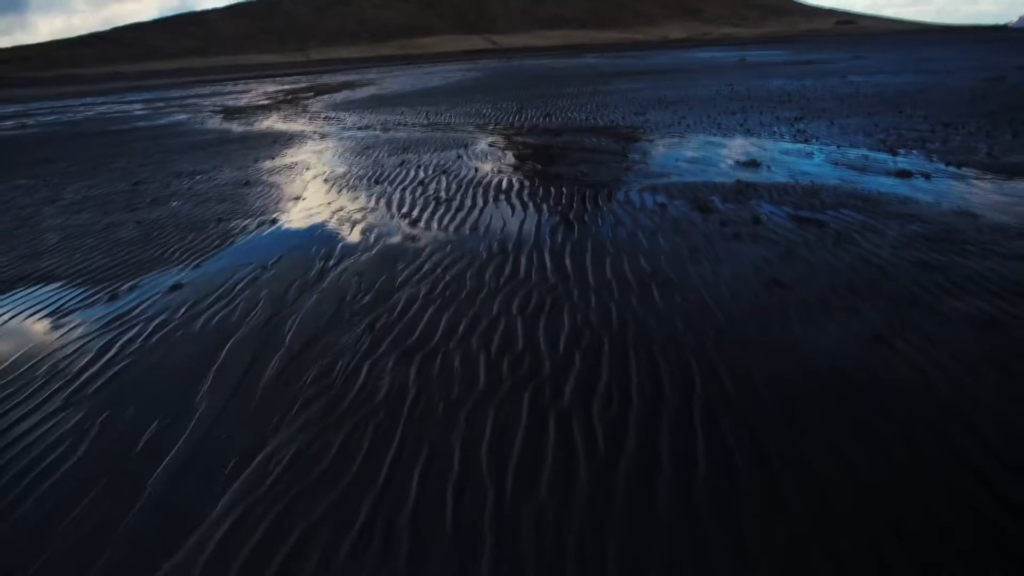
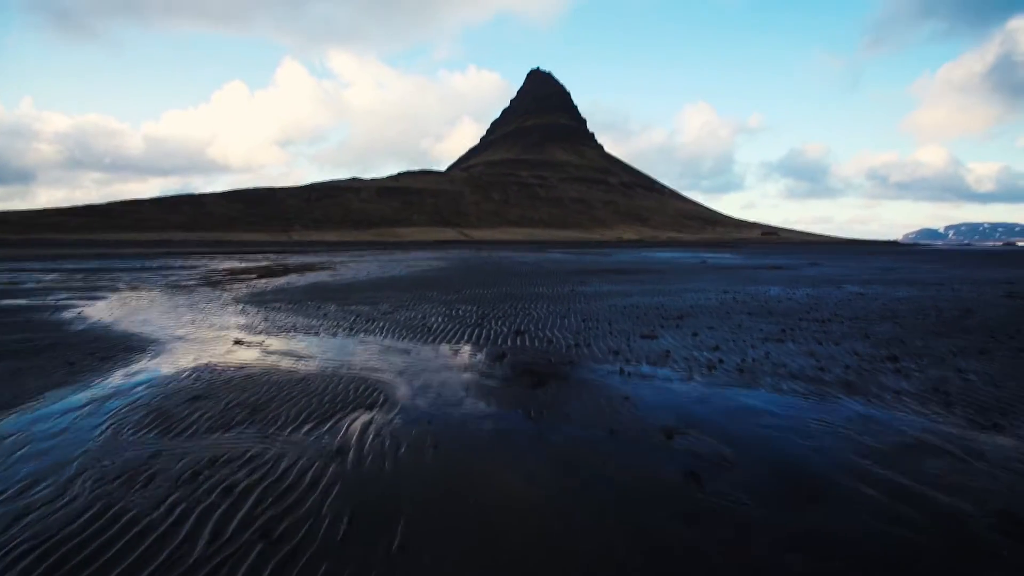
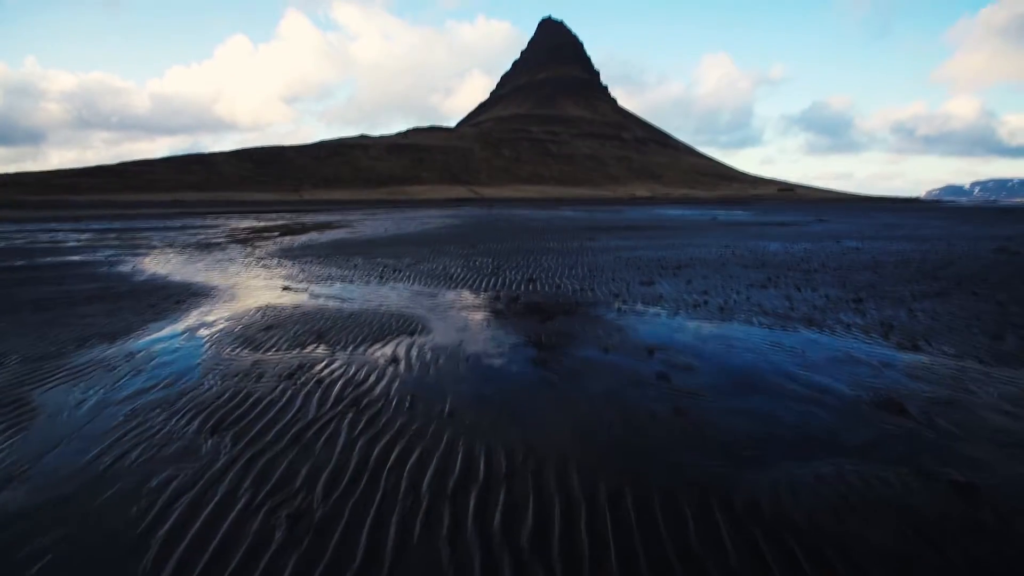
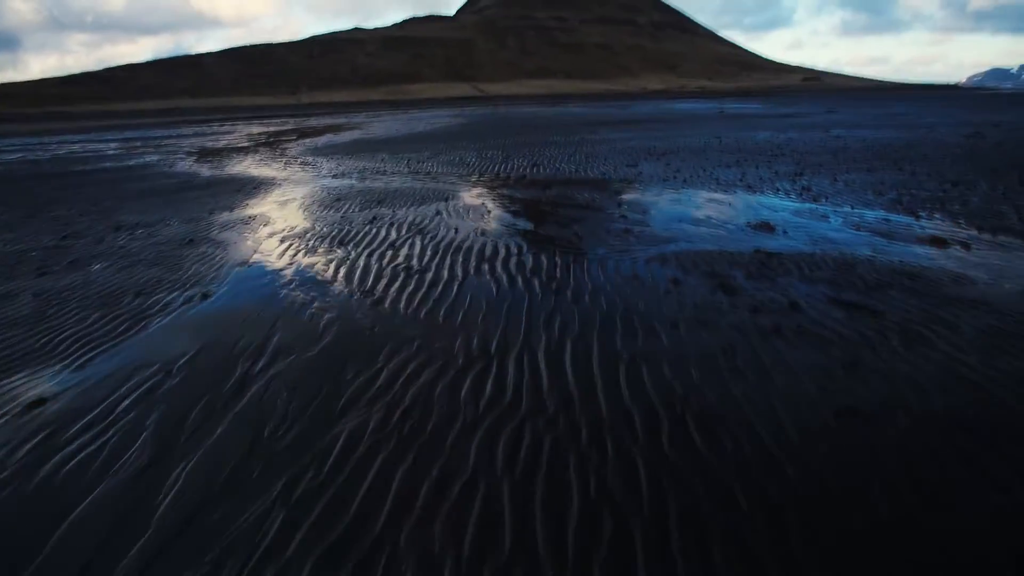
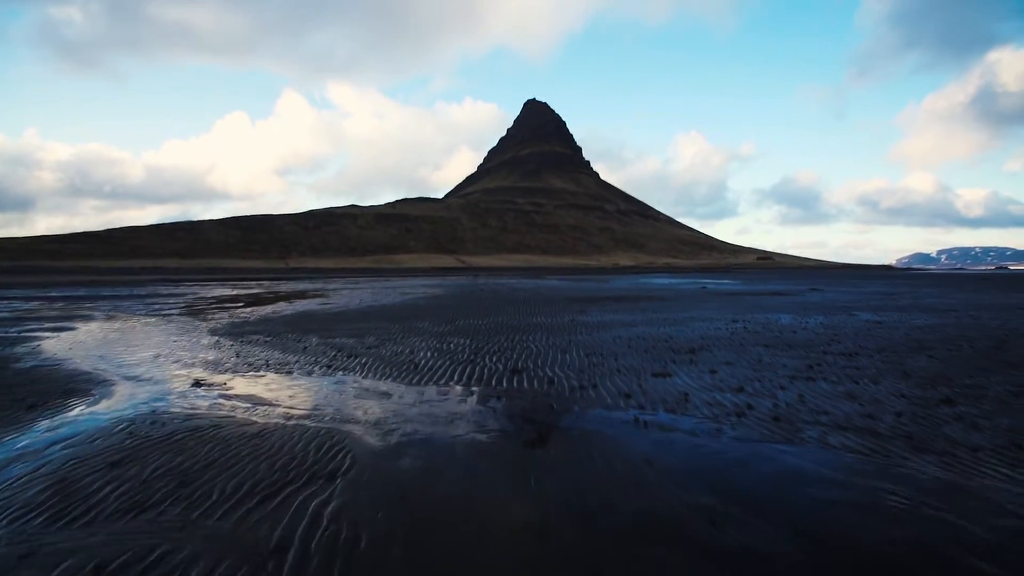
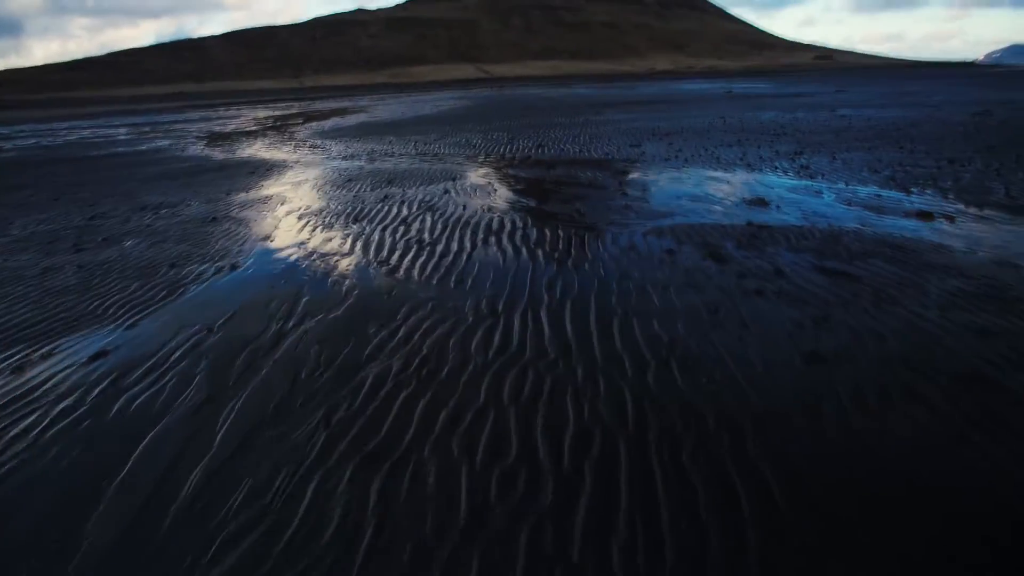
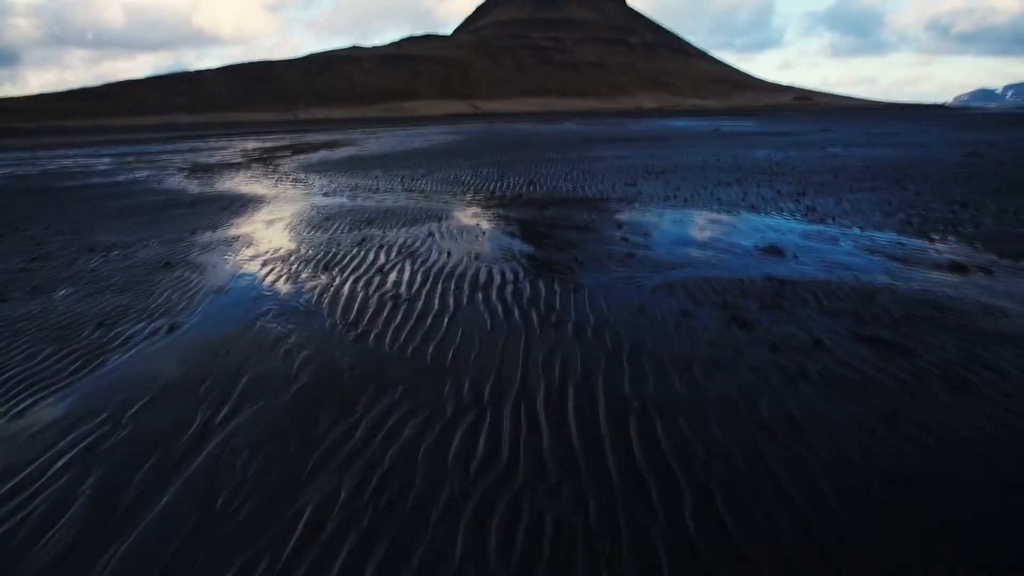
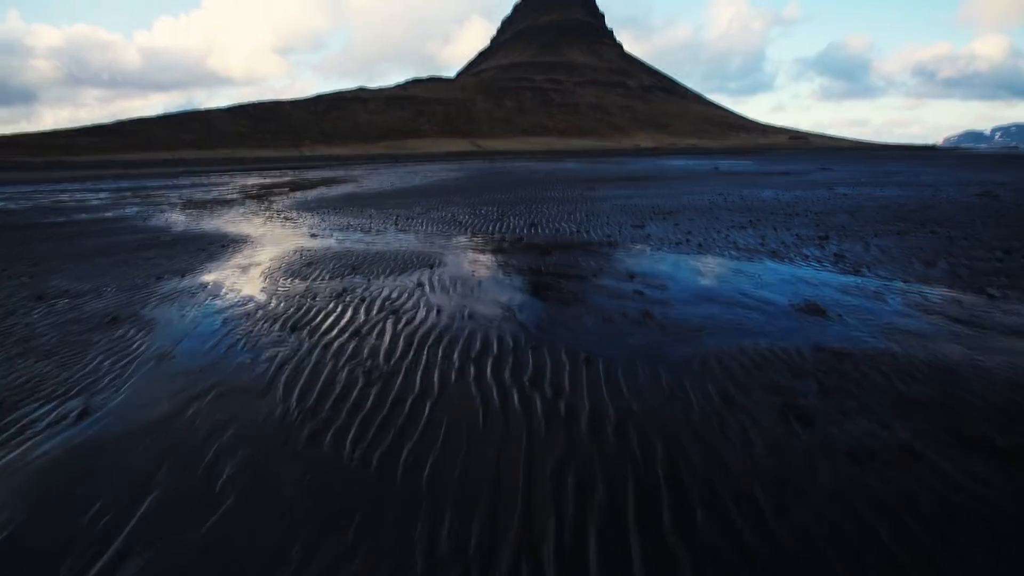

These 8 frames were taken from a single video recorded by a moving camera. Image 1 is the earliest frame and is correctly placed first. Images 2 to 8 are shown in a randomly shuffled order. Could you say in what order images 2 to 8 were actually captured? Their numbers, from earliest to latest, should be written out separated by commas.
6, 4, 7, 8, 3, 2, 5
